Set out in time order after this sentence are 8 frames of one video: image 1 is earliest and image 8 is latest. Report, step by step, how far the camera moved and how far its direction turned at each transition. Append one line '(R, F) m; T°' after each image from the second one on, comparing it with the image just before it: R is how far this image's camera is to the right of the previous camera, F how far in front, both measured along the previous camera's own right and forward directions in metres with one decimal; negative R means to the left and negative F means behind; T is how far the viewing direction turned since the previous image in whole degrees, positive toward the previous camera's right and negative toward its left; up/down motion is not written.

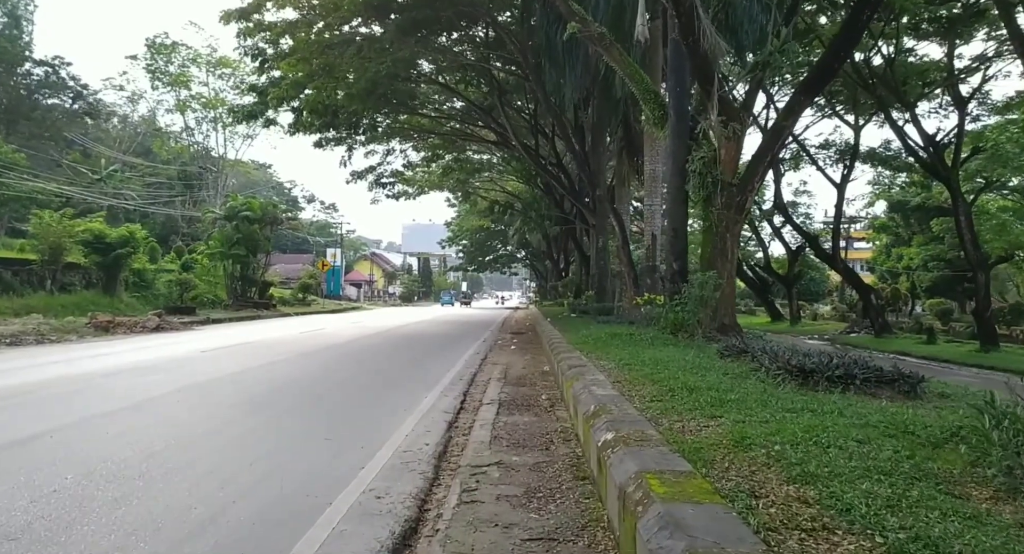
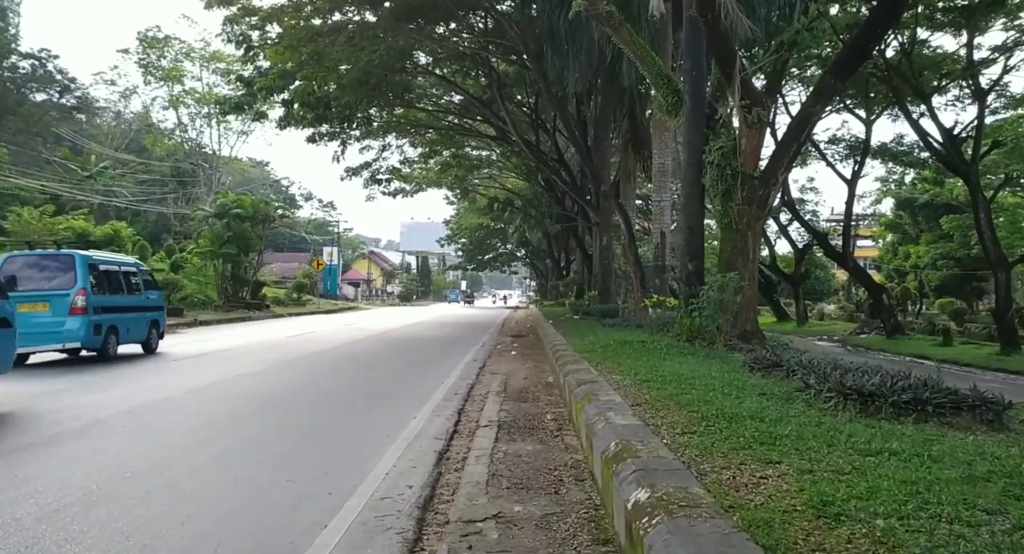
(0.0, +0.9) m; 0°
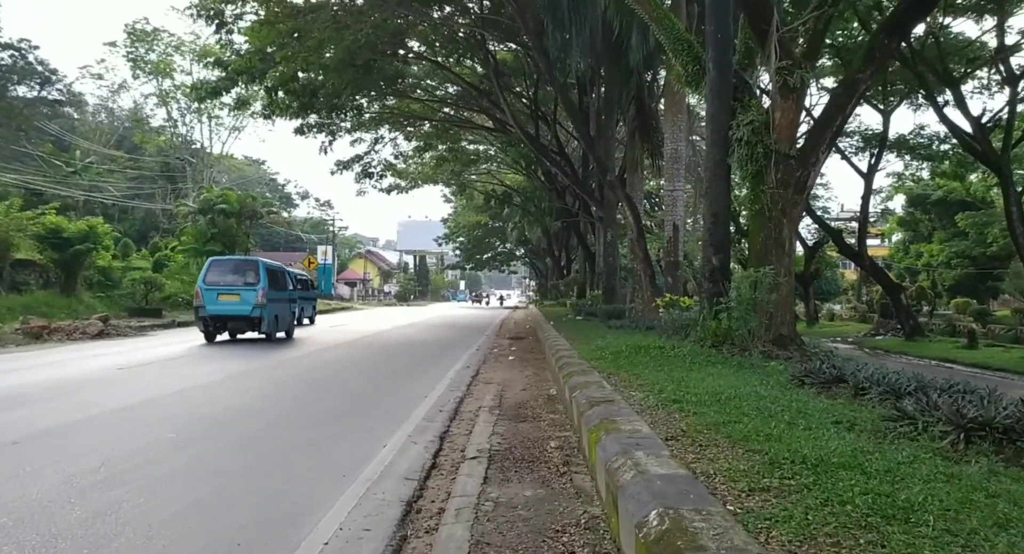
(0.0, +1.4) m; 0°
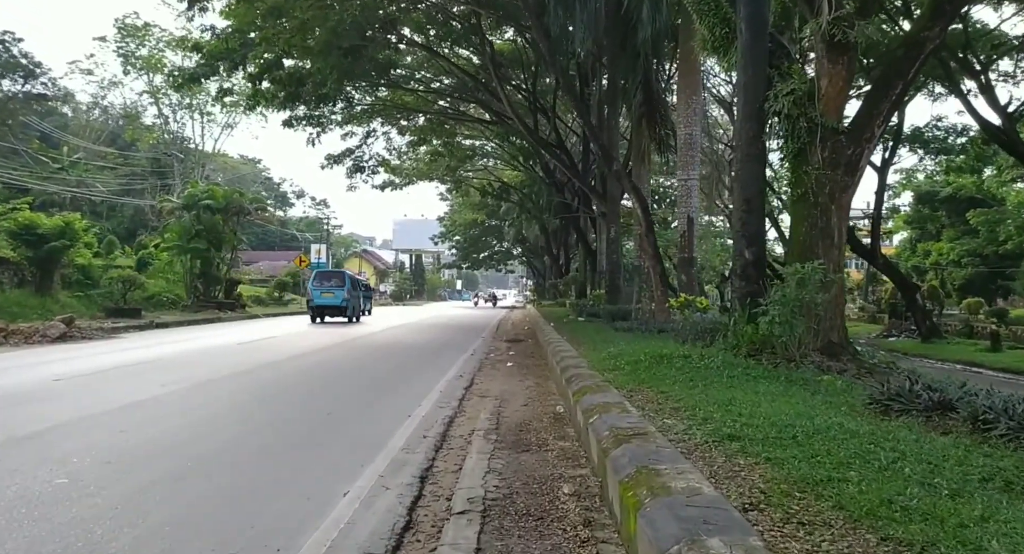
(0.0, +1.3) m; 0°
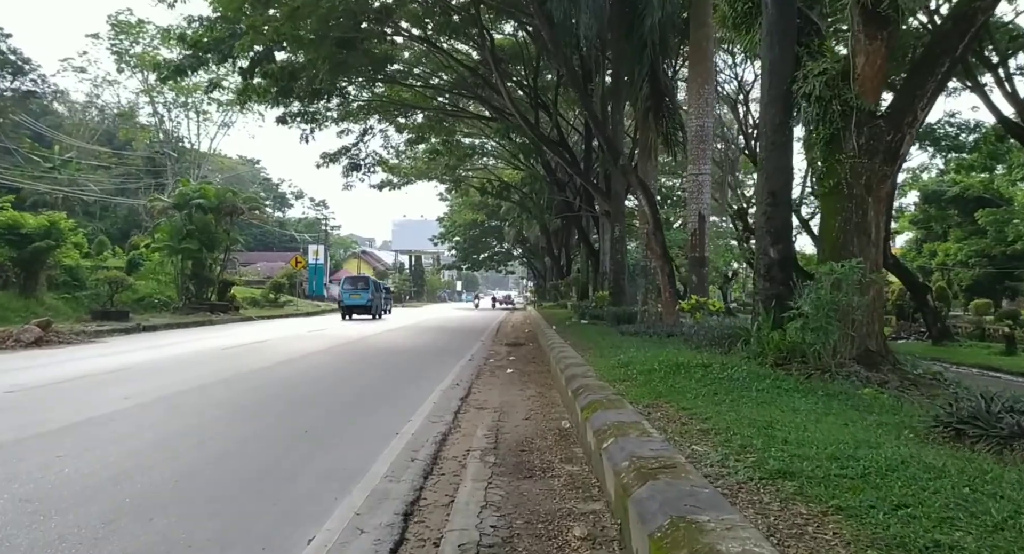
(0.0, +0.7) m; 0°
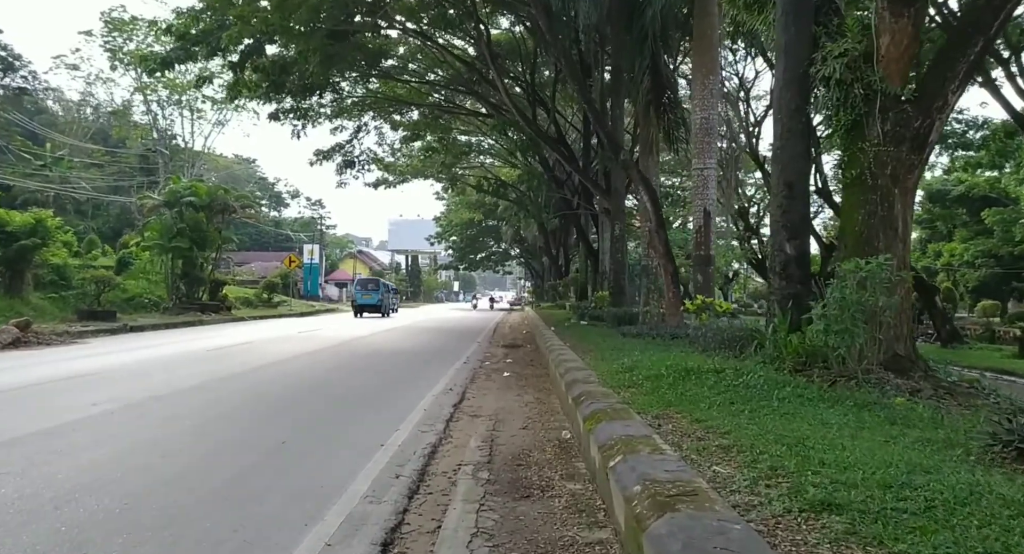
(0.0, +0.5) m; 0°
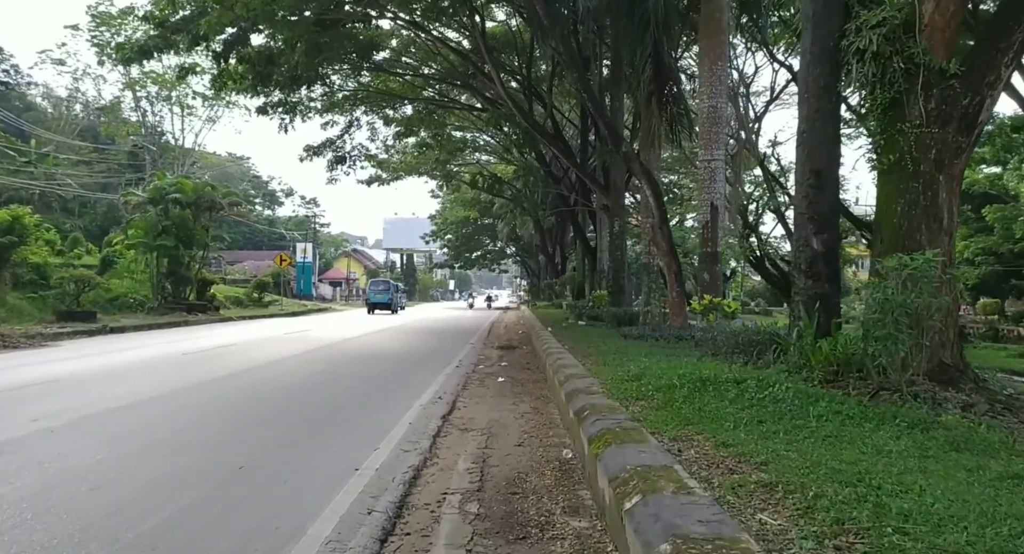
(0.0, +0.7) m; 0°
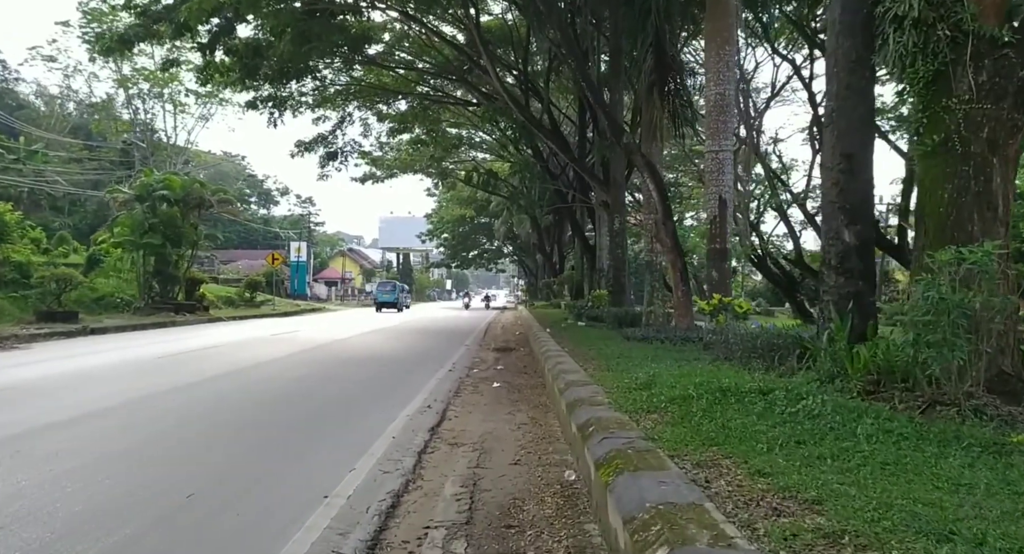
(0.0, +0.6) m; 0°
